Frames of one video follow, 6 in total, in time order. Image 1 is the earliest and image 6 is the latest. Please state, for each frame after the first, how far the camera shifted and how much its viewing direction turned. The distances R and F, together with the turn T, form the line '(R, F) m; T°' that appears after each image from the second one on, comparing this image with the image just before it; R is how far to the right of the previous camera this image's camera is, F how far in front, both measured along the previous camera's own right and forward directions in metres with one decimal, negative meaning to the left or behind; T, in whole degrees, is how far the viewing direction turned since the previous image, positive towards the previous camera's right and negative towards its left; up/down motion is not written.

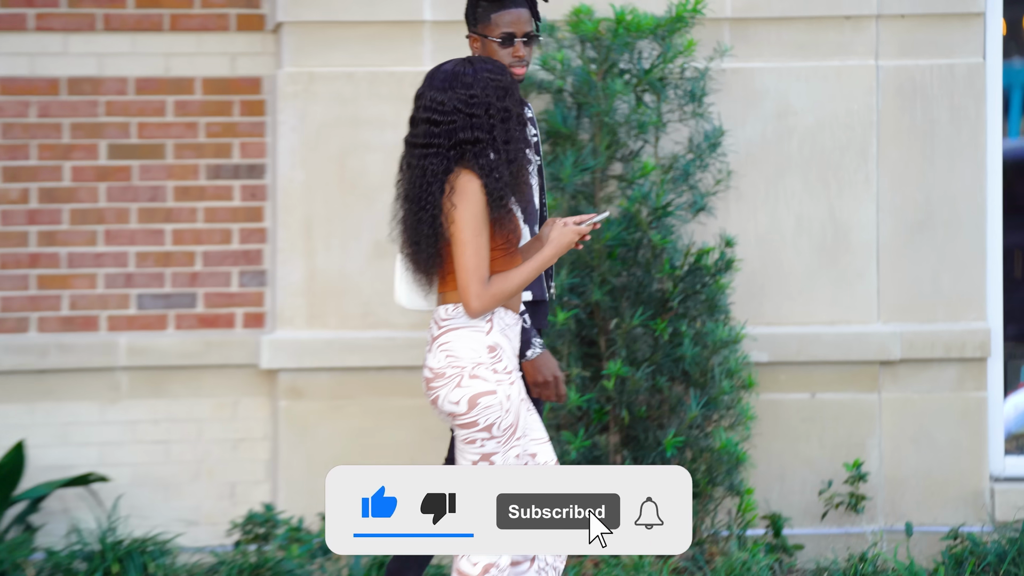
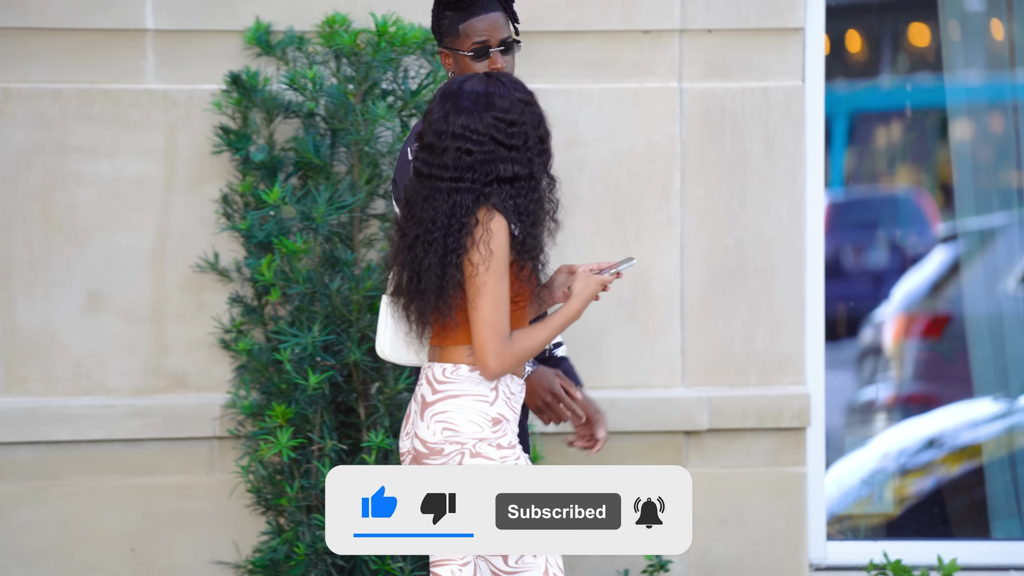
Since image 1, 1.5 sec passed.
(+0.2, +0.7) m; +5°
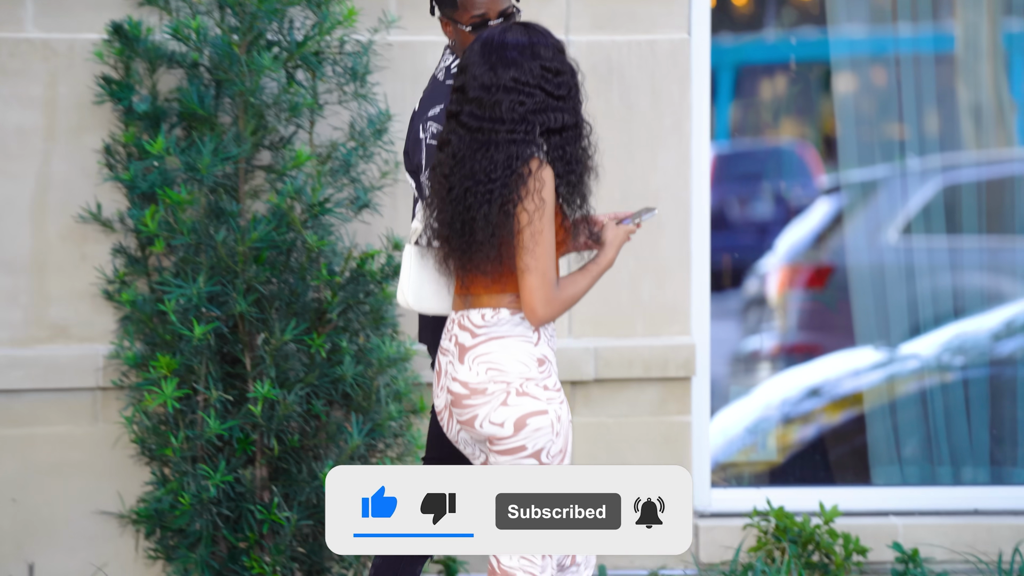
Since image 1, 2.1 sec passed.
(+0.1, 0.0) m; +2°
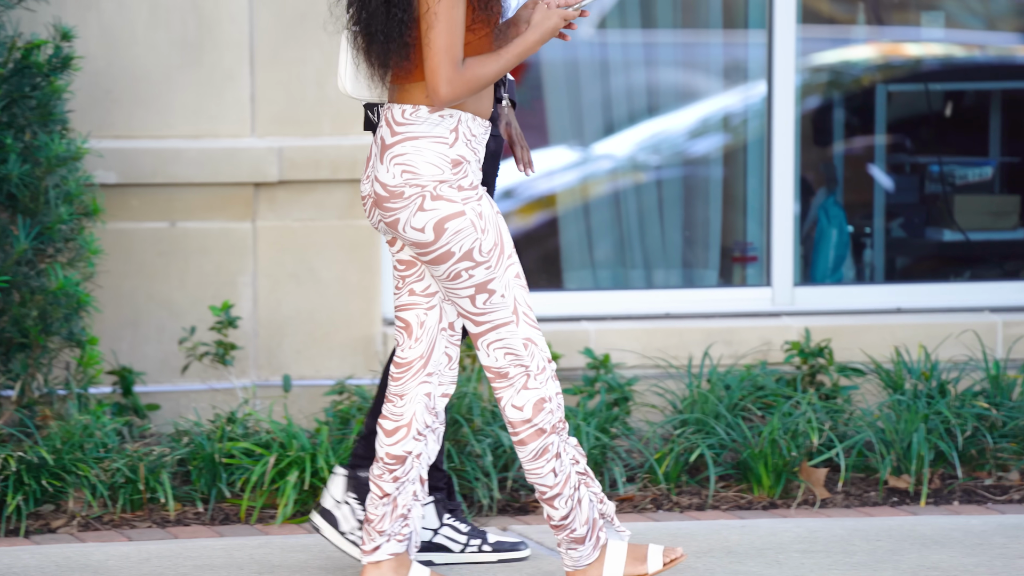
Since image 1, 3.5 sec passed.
(+0.2, +0.2) m; +7°
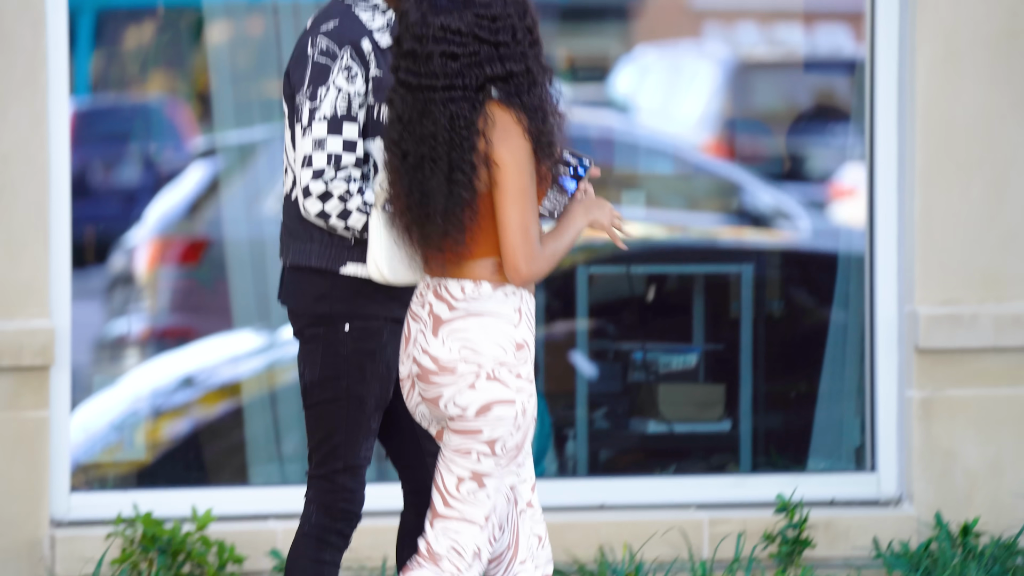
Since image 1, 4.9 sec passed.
(+0.2, +0.3) m; +6°
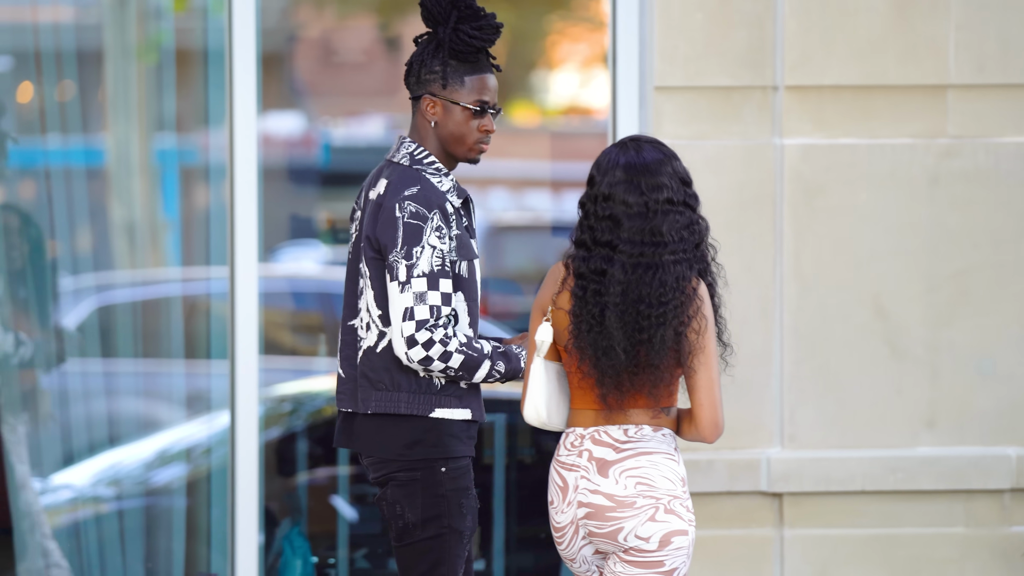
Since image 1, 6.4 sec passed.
(0.0, -0.2) m; +7°
